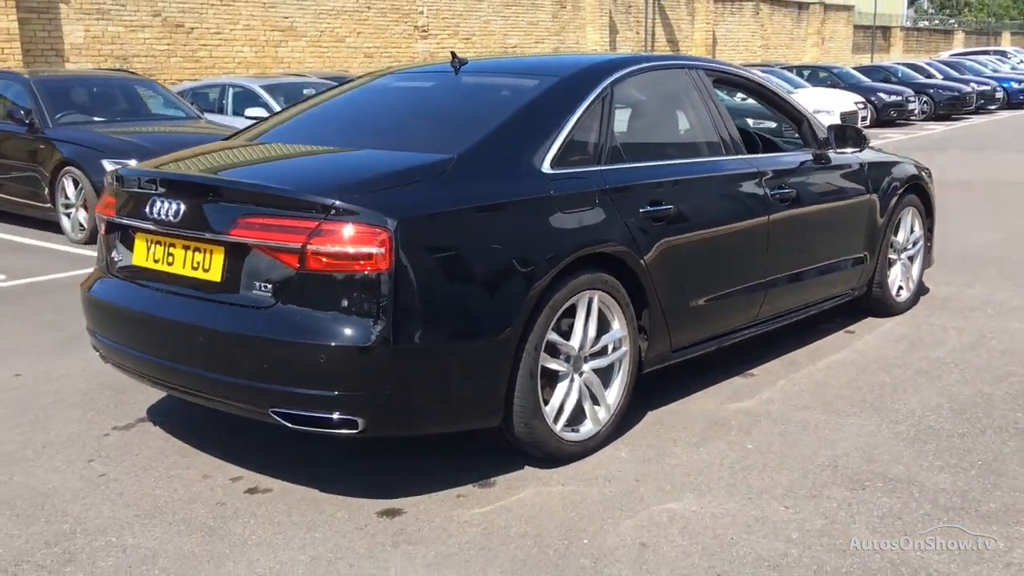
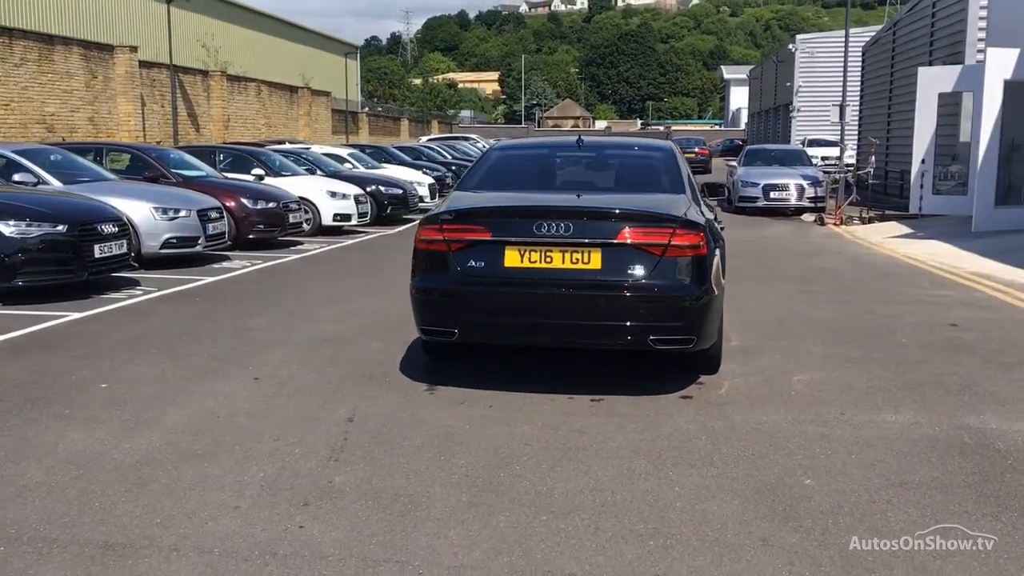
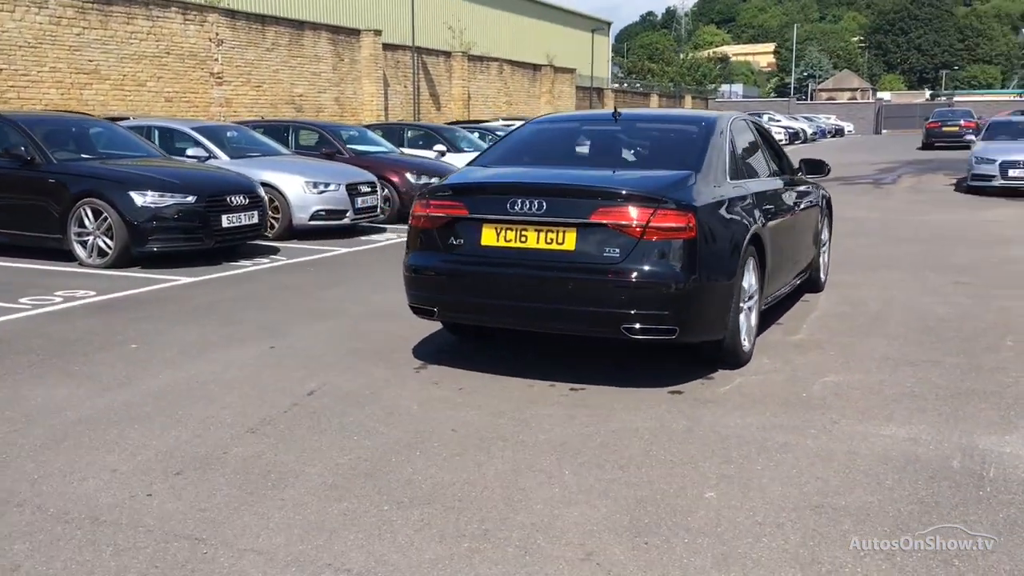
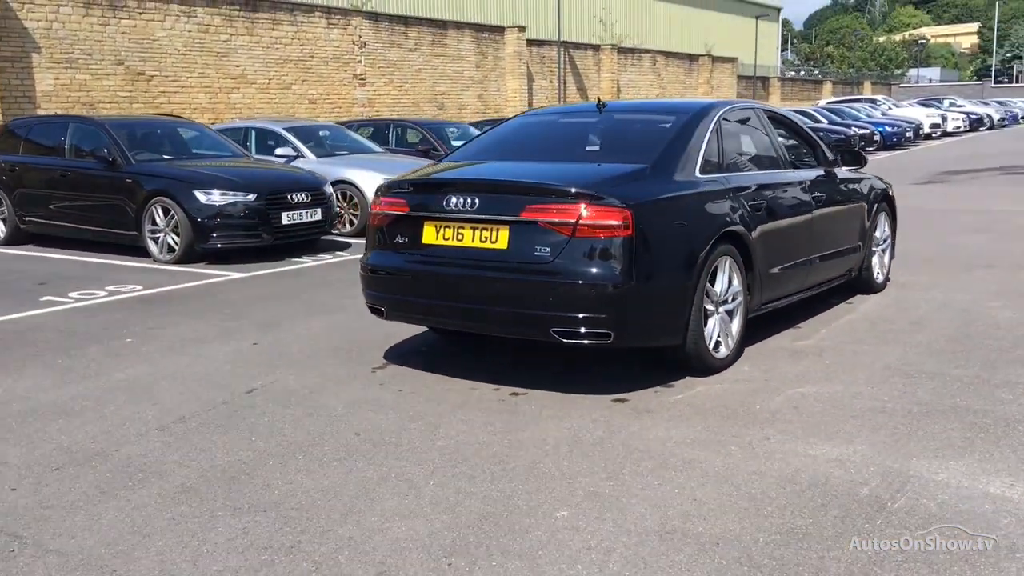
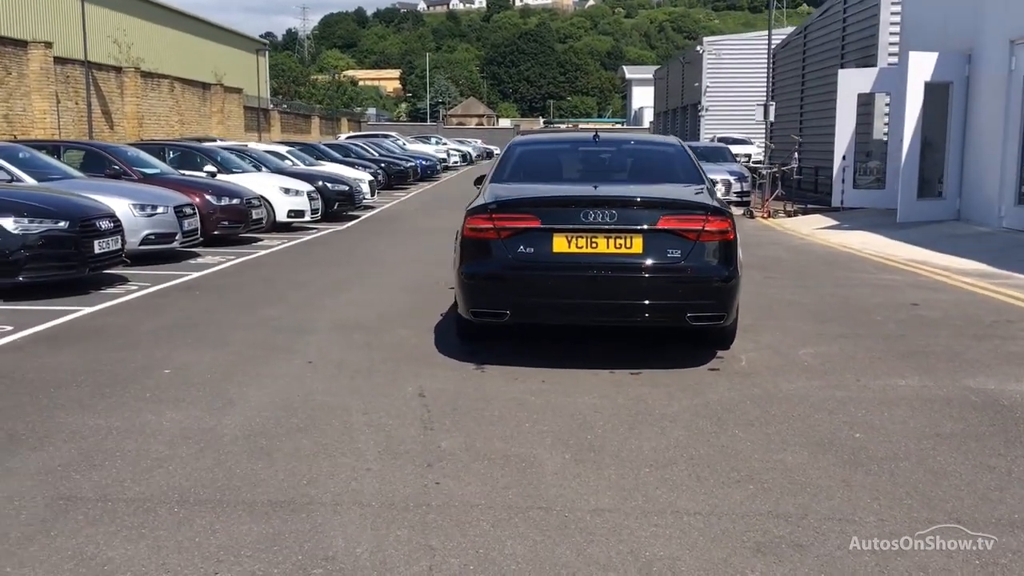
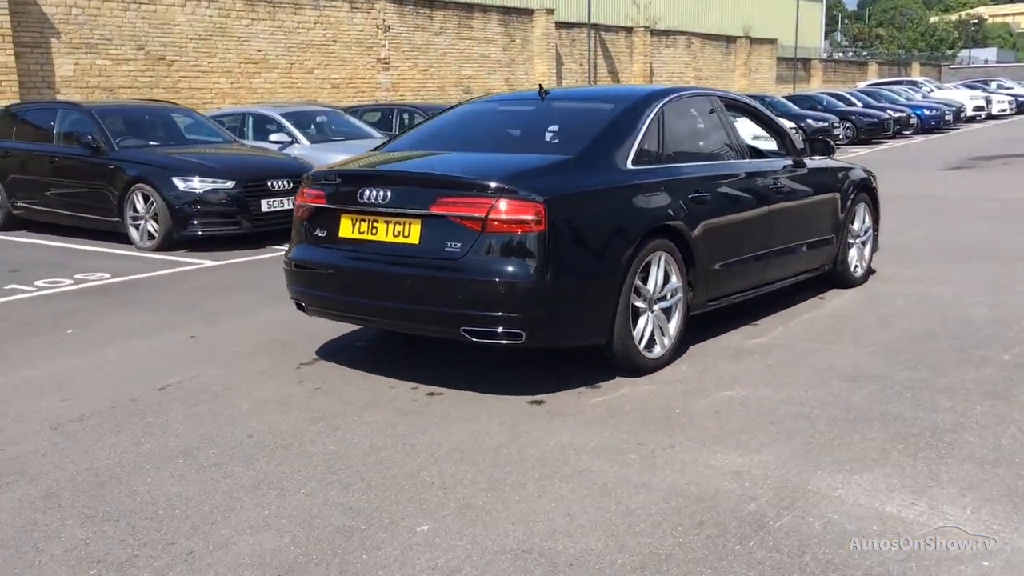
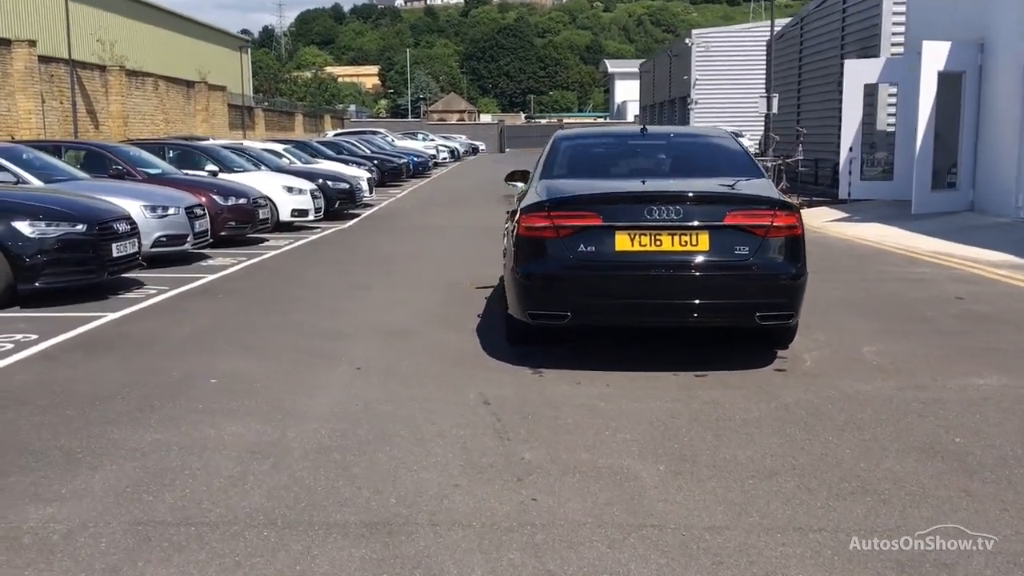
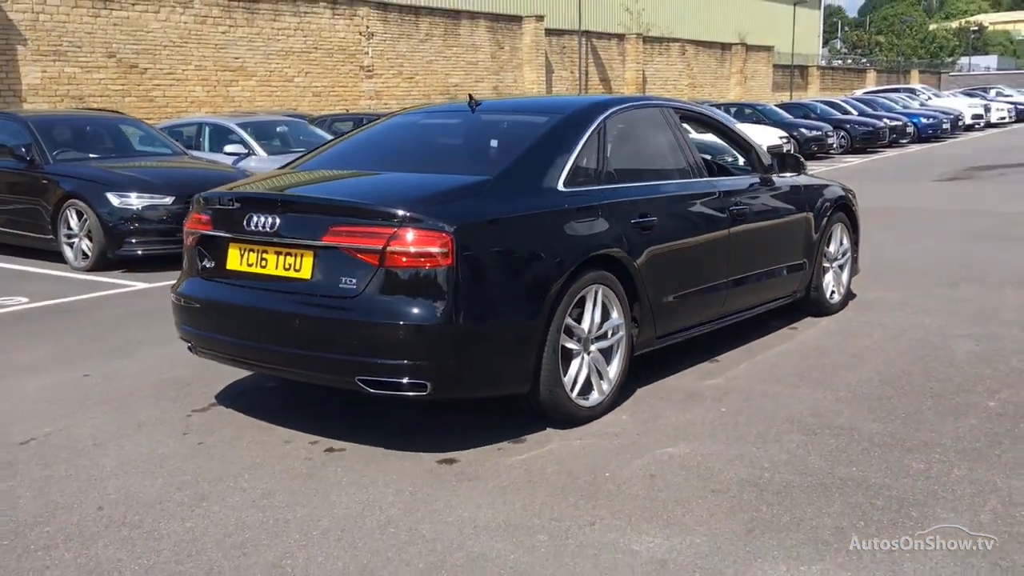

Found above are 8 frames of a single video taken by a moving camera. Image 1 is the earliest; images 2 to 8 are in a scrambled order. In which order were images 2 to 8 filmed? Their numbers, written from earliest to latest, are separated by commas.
8, 6, 4, 3, 2, 5, 7
